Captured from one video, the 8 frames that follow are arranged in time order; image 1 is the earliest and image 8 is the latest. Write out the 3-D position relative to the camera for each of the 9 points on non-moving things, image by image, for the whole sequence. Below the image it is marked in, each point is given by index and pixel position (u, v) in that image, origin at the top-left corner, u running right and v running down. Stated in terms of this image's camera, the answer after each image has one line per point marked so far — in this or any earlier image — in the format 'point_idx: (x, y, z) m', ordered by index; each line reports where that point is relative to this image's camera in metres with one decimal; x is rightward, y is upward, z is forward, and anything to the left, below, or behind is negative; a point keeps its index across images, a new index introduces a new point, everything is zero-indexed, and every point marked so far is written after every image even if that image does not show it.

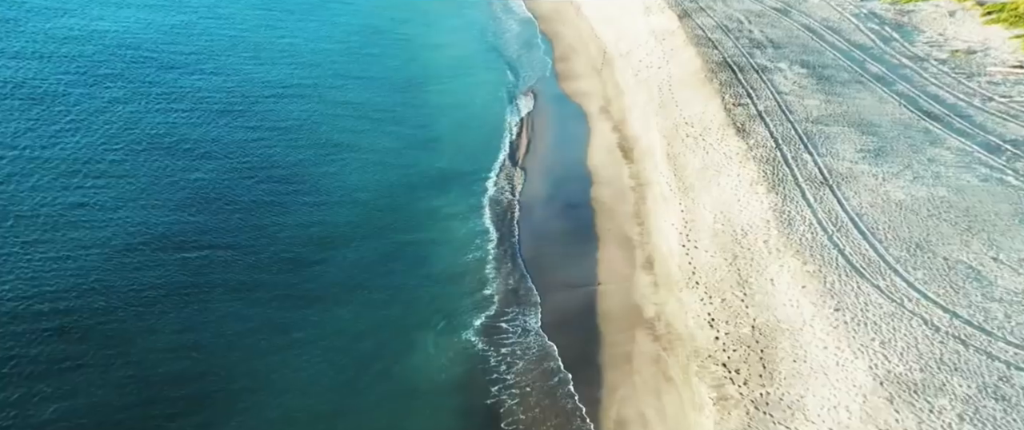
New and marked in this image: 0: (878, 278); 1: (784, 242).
0: (+7.9, -1.4, +15.9) m
1: (+6.5, -0.7, +17.8) m
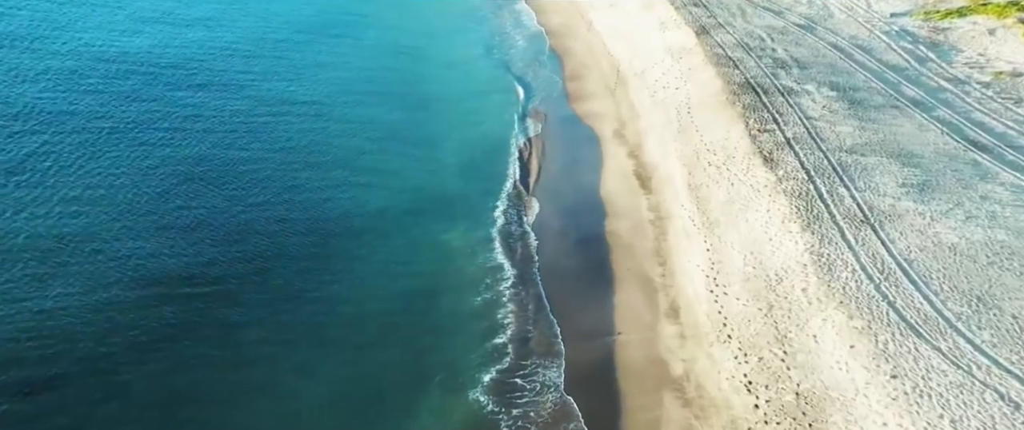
0: (+8.2, -2.4, +14.1) m
1: (+6.8, -1.6, +16.0) m
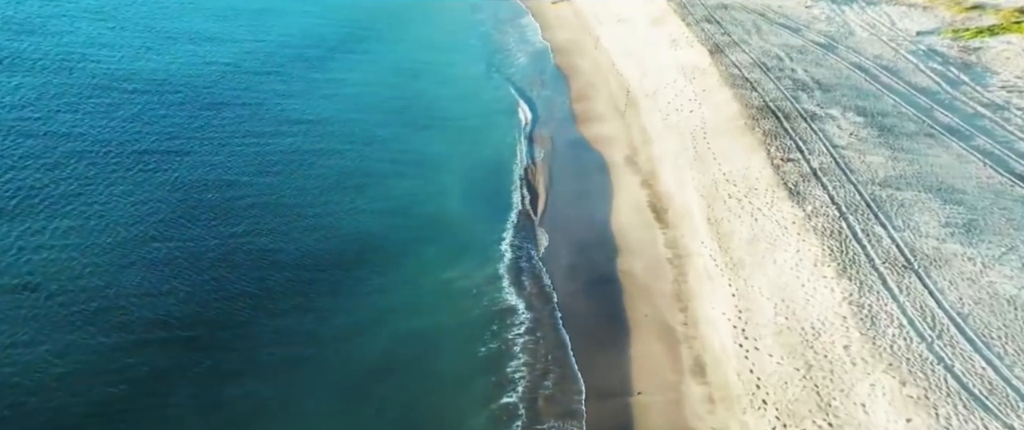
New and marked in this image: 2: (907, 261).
0: (+8.3, -3.3, +12.5) m
1: (+7.0, -2.6, +14.4) m
2: (+9.0, -1.0, +16.8) m
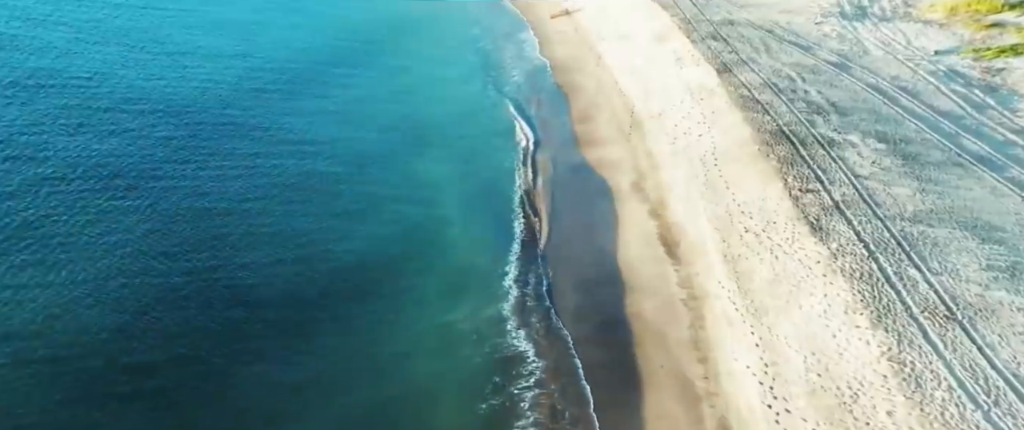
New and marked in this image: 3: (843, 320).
0: (+8.5, -4.2, +11.0) m
1: (+7.1, -3.5, +12.9) m
2: (+9.1, -2.0, +15.4) m
3: (+7.2, -2.3, +16.0) m
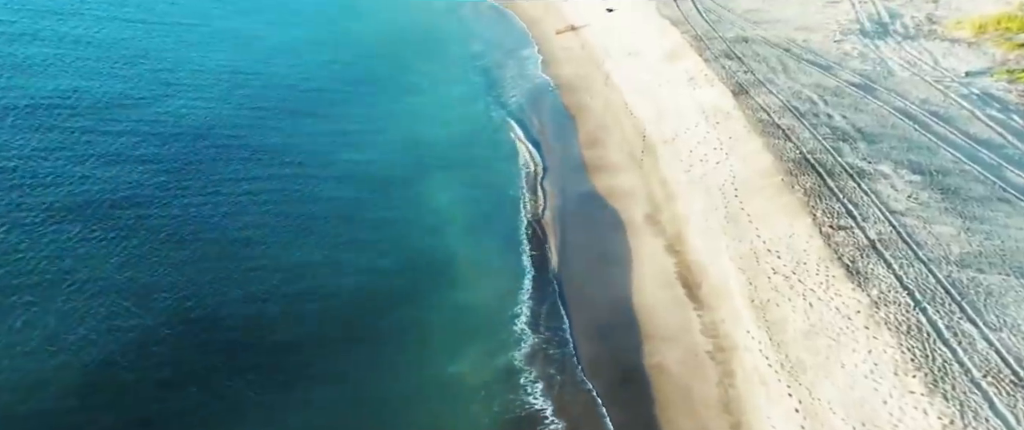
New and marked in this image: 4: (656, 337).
0: (+8.7, -5.2, +9.4) m
1: (+7.4, -4.5, +11.3) m
2: (+9.3, -3.0, +13.7) m
3: (+7.4, -3.3, +14.3) m
4: (+3.7, -3.1, +18.9) m
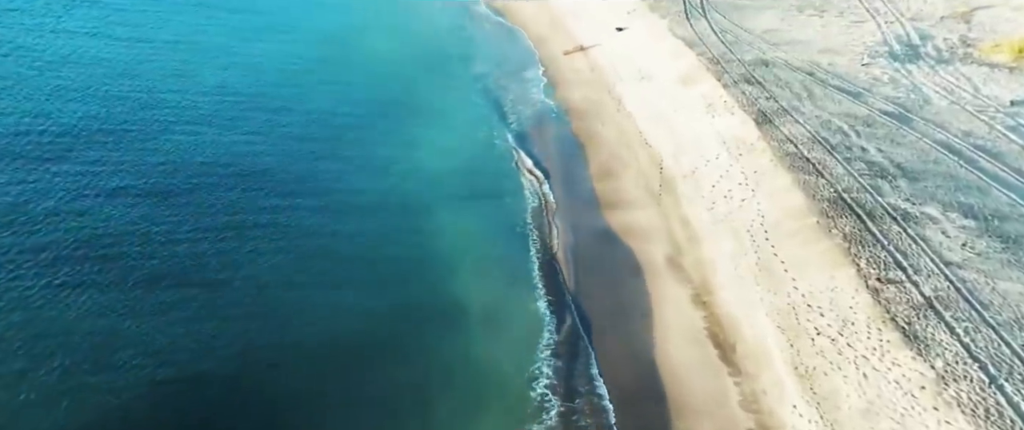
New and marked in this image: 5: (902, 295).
0: (+9.1, -6.3, +7.3) m
1: (+7.7, -5.7, +9.2) m
2: (+9.7, -4.1, +11.7) m
3: (+7.7, -4.5, +12.3) m
4: (+4.0, -4.4, +16.8) m
5: (+9.1, -1.9, +17.3) m
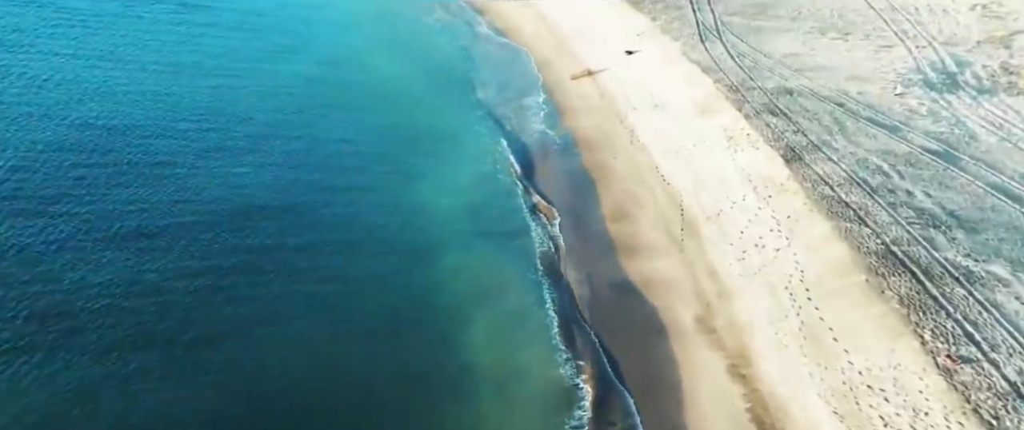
0: (+9.6, -7.6, +4.9) m
1: (+8.2, -7.0, +6.8) m
2: (+10.1, -5.5, +9.3) m
3: (+8.2, -5.8, +9.8) m
4: (+4.3, -5.8, +14.3) m
5: (+9.5, -3.3, +14.9) m
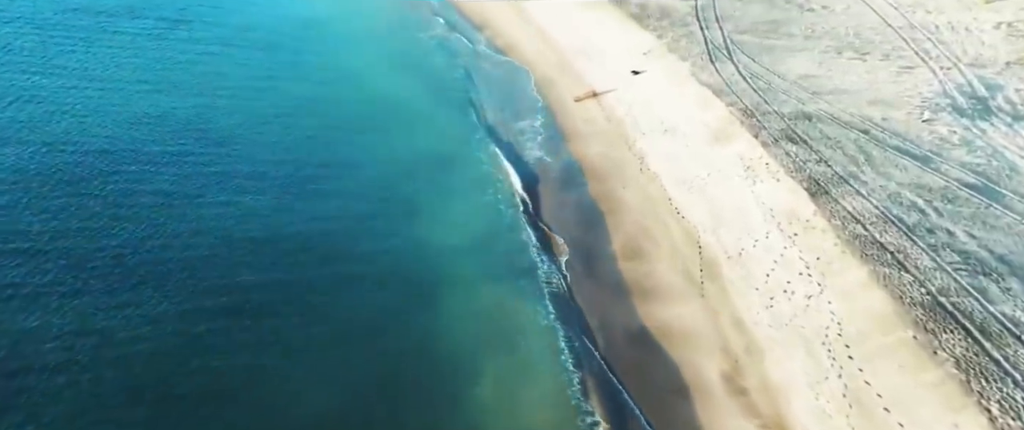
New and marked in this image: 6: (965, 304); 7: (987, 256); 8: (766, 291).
0: (+10.1, -8.7, +3.0) m
1: (+8.7, -8.1, +4.8) m
2: (+10.5, -6.6, +7.4) m
3: (+8.6, -6.9, +7.9) m
4: (+4.7, -7.0, +12.3) m
5: (+9.8, -4.4, +13.0) m
6: (+10.6, -2.0, +17.3) m
7: (+11.8, -1.0, +18.5) m
8: (+6.8, -2.1, +19.8) m
